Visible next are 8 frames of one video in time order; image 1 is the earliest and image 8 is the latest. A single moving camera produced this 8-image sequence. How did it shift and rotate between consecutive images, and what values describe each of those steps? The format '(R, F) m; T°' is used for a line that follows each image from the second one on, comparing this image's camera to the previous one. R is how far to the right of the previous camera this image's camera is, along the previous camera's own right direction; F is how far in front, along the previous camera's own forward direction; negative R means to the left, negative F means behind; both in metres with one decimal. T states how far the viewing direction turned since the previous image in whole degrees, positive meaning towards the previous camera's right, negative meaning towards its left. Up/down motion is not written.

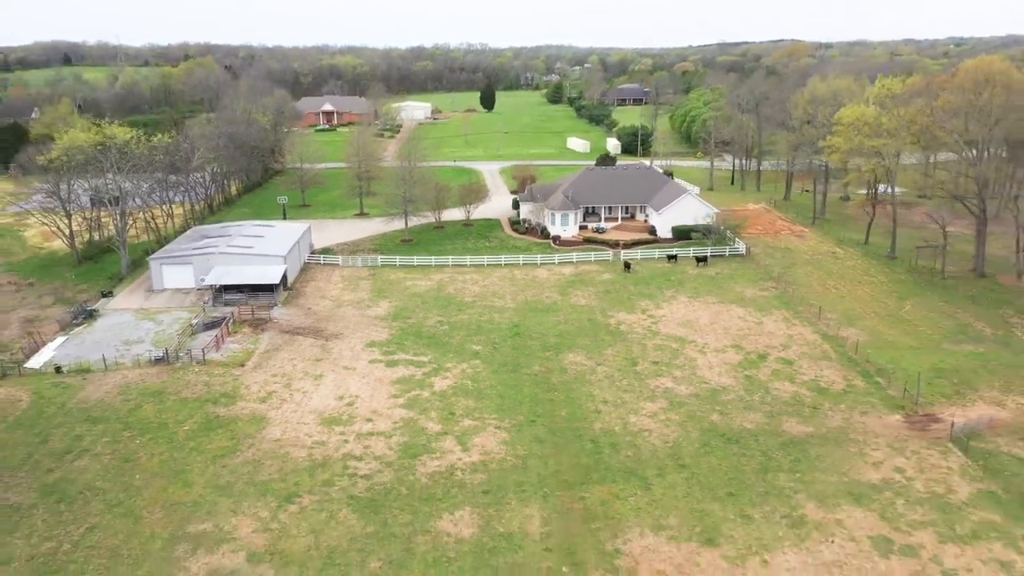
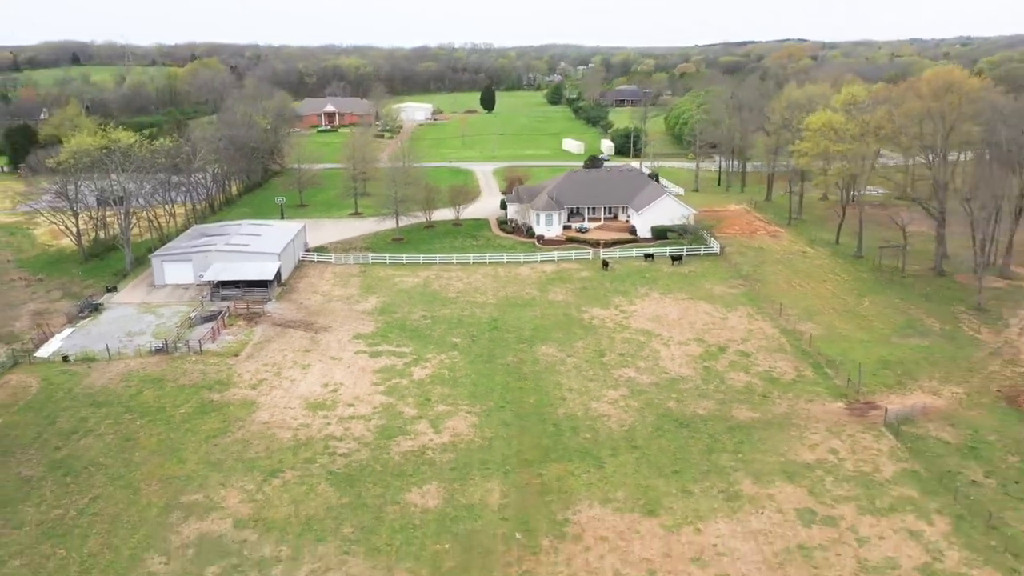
(+0.9, -1.7) m; 0°
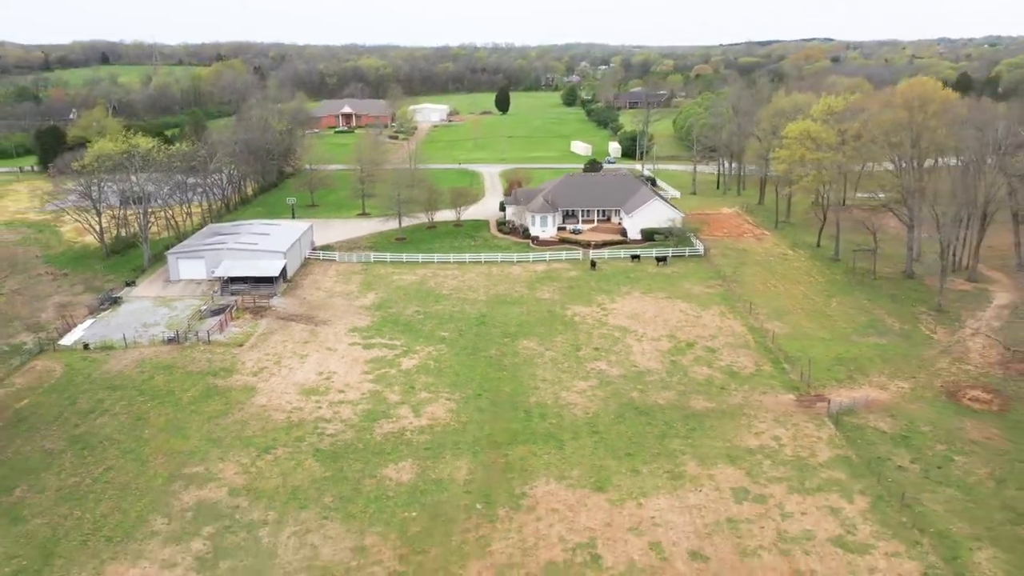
(+1.3, -2.0) m; -2°
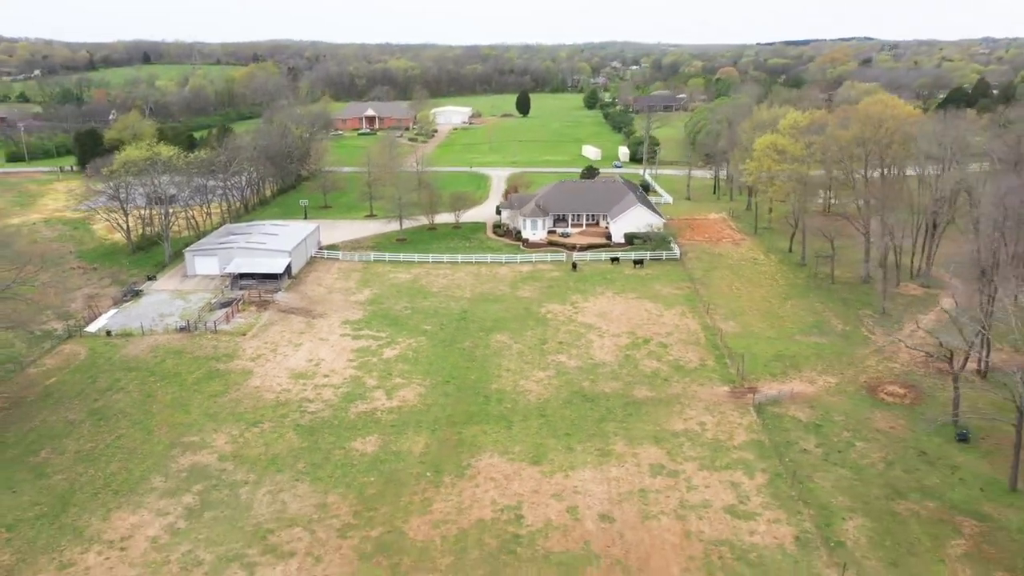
(+2.3, -3.0) m; -2°
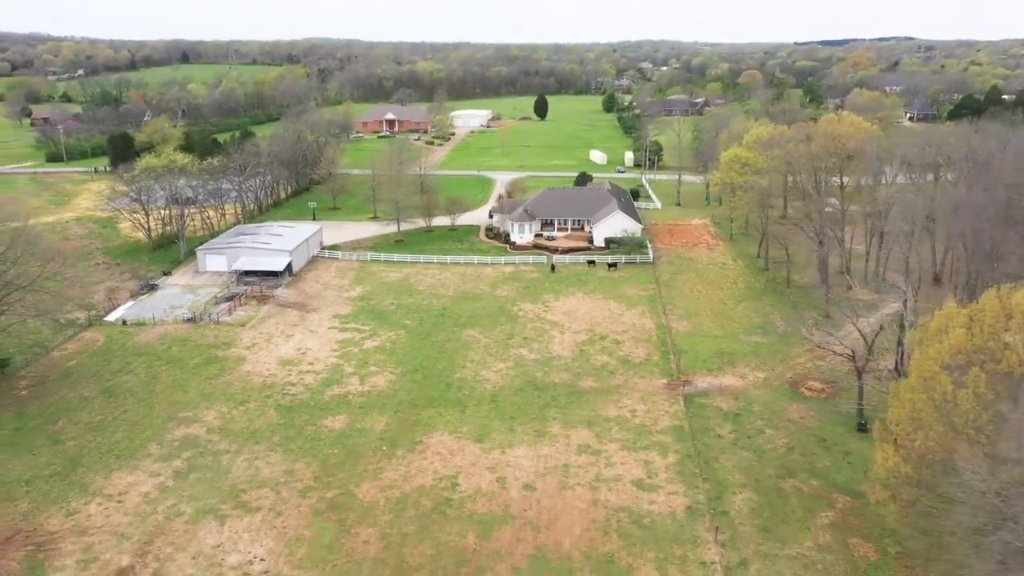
(+2.6, -3.2) m; -2°
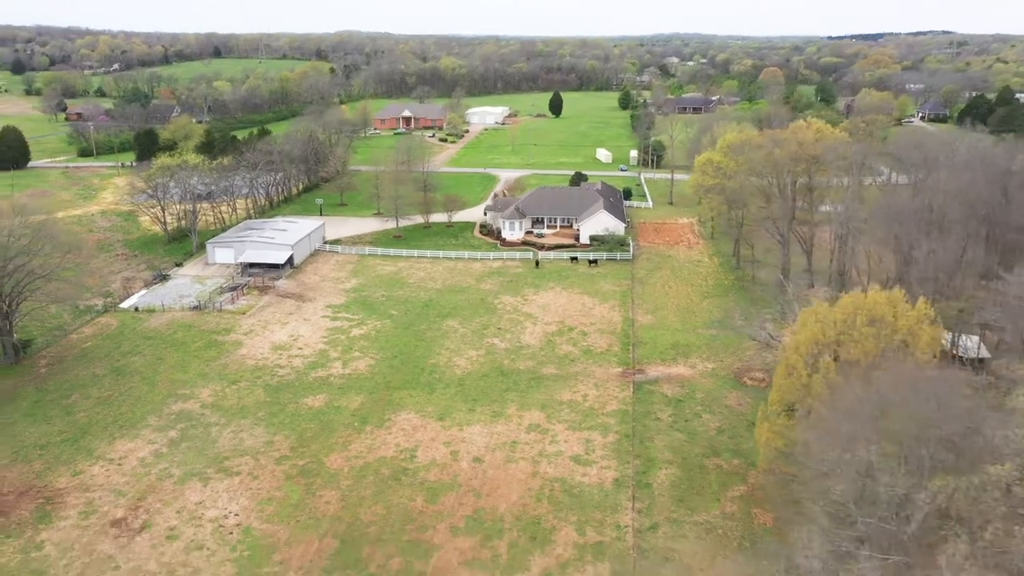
(+2.4, -2.8) m; -2°
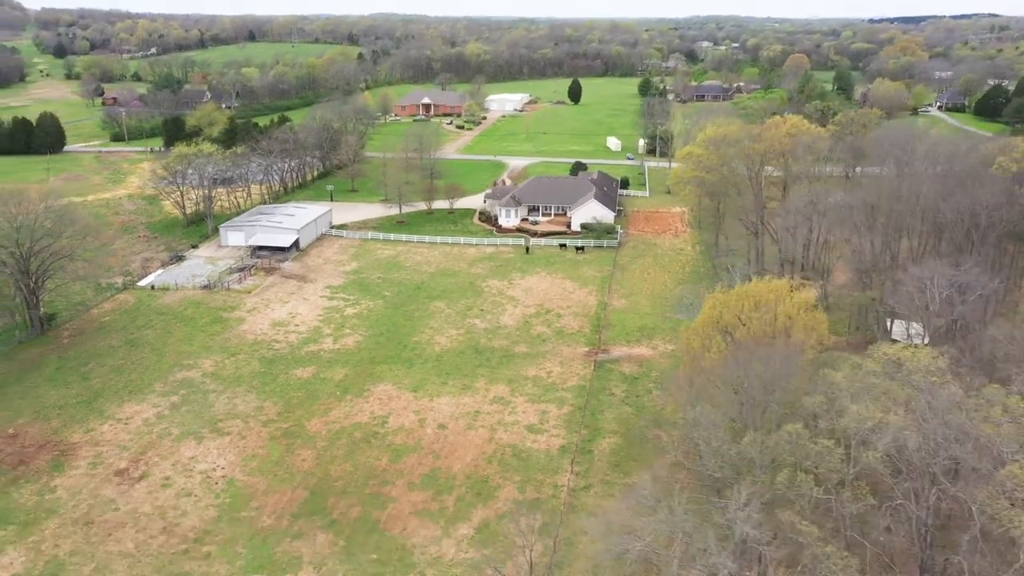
(+2.5, -2.8) m; -2°
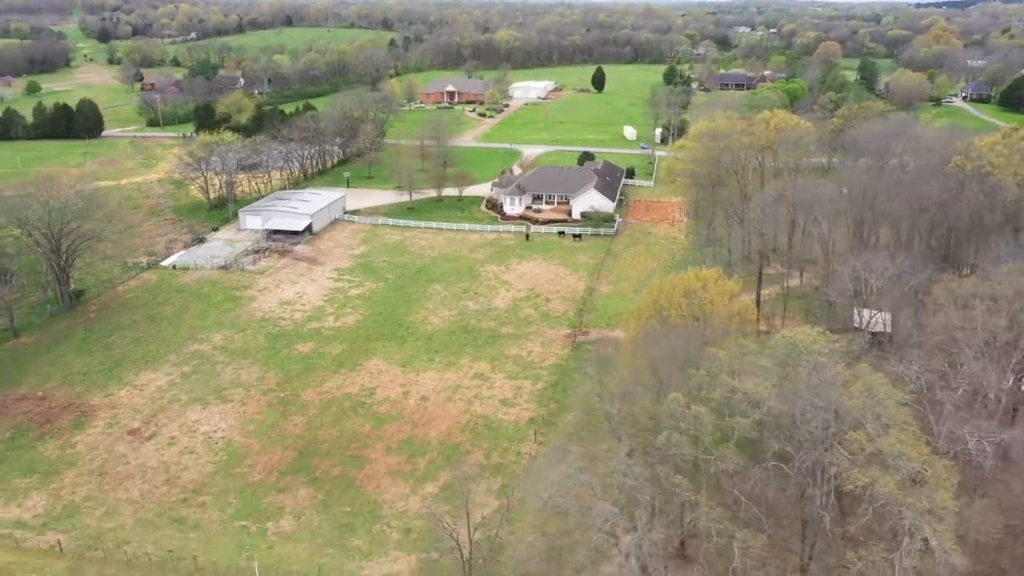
(+2.2, -2.5) m; -2°
